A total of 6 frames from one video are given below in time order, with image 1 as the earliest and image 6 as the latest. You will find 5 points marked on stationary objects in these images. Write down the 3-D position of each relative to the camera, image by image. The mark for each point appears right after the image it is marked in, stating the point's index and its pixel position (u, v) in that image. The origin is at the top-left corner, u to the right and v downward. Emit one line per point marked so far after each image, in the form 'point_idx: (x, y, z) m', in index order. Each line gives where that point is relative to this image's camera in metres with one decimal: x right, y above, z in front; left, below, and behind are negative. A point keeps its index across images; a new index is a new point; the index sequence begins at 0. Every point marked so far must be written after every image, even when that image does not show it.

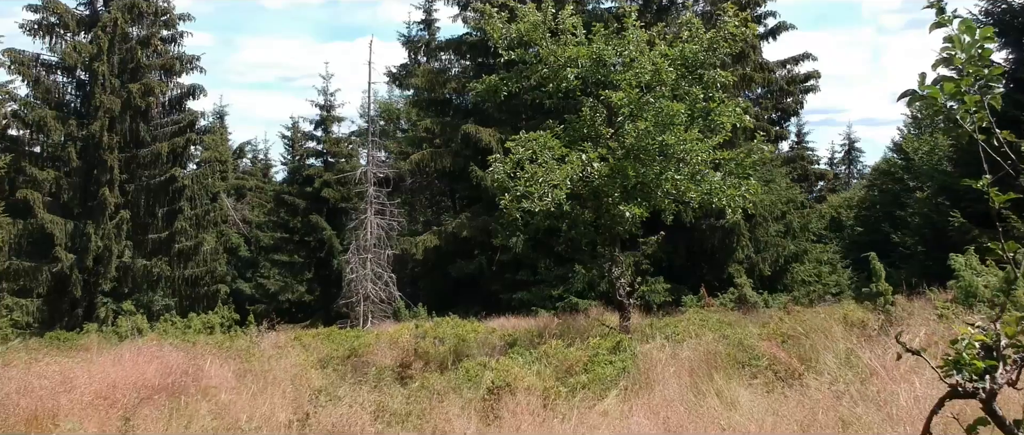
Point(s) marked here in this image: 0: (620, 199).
0: (+1.3, +0.2, +8.3) m
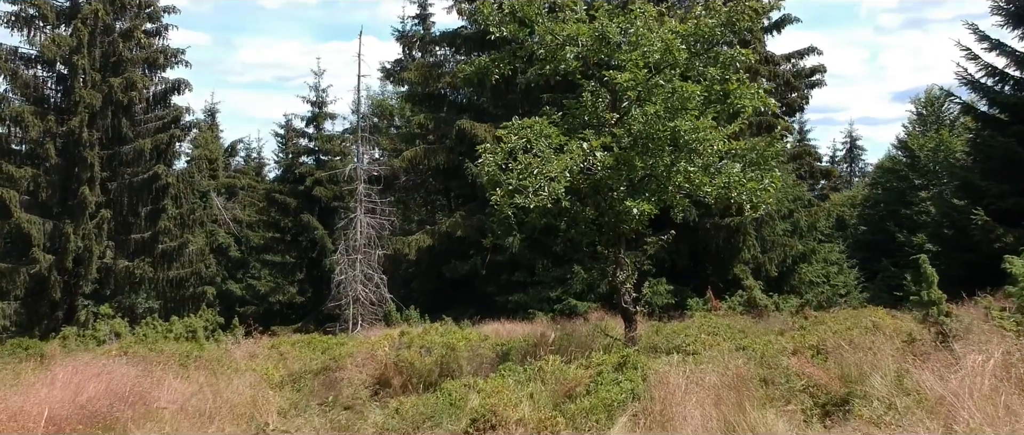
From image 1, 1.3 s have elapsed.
0: (+1.3, +0.3, +7.3) m
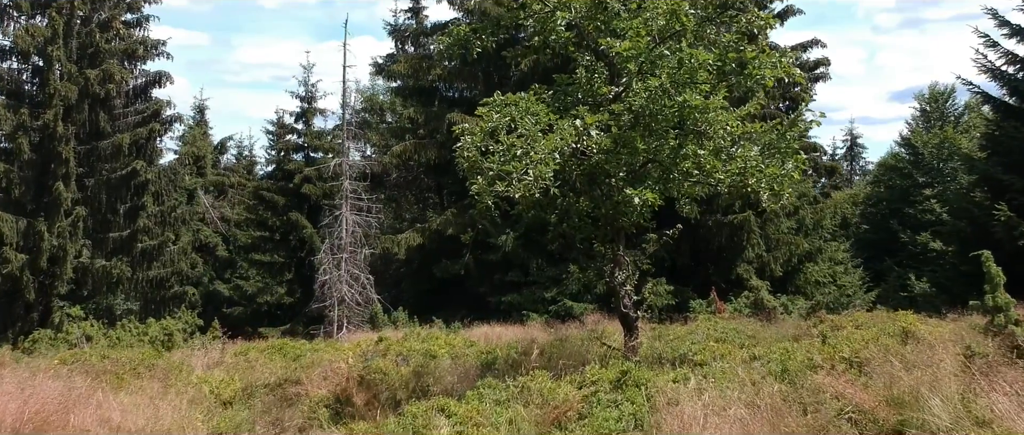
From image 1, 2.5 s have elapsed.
0: (+1.1, +0.3, +6.3) m
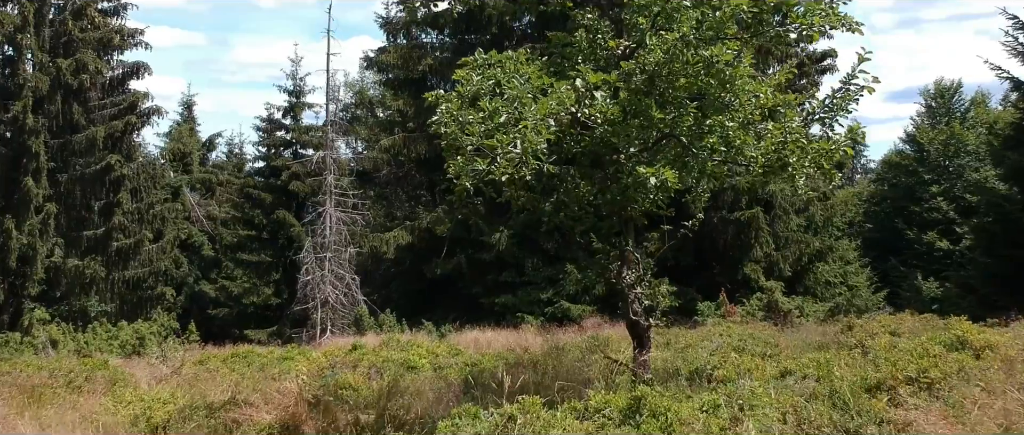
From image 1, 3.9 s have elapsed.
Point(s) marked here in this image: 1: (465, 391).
0: (+1.0, +0.4, +5.2) m
1: (-0.4, -1.6, +6.2) m
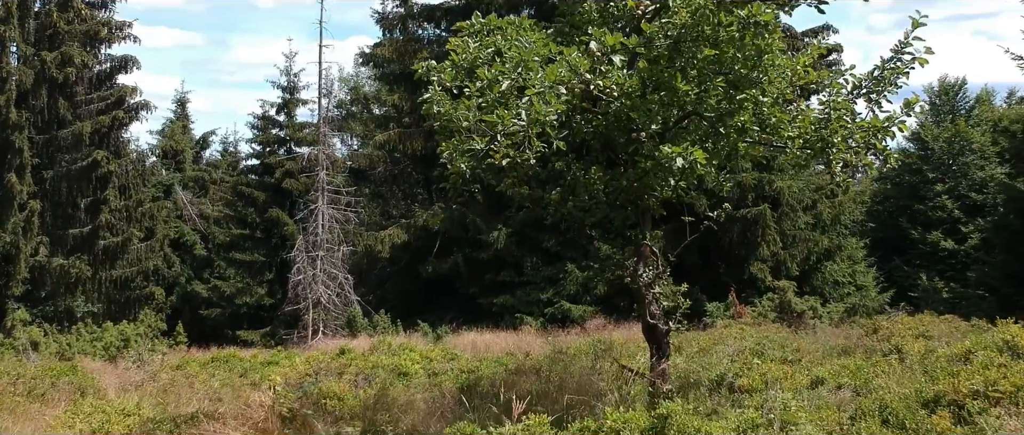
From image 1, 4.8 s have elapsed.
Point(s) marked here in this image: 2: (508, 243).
0: (+1.0, +0.5, +4.5) m
1: (-0.4, -1.5, +5.5) m
2: (-0.1, -0.6, +16.4) m
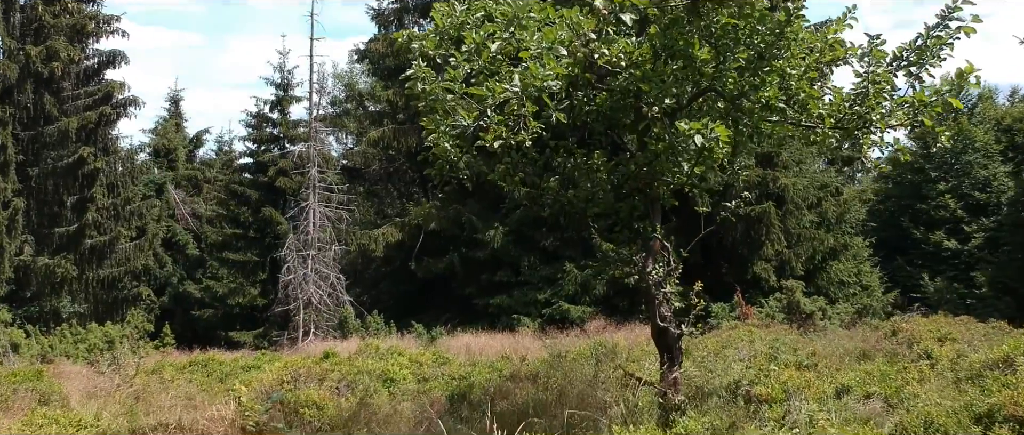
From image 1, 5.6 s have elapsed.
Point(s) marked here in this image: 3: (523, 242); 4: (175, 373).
0: (+0.9, +0.6, +4.0) m
1: (-0.5, -1.5, +5.0) m
2: (-0.2, -0.6, +15.9) m
3: (+0.3, -0.6, +16.1) m
4: (-4.6, -2.1, +9.1) m
